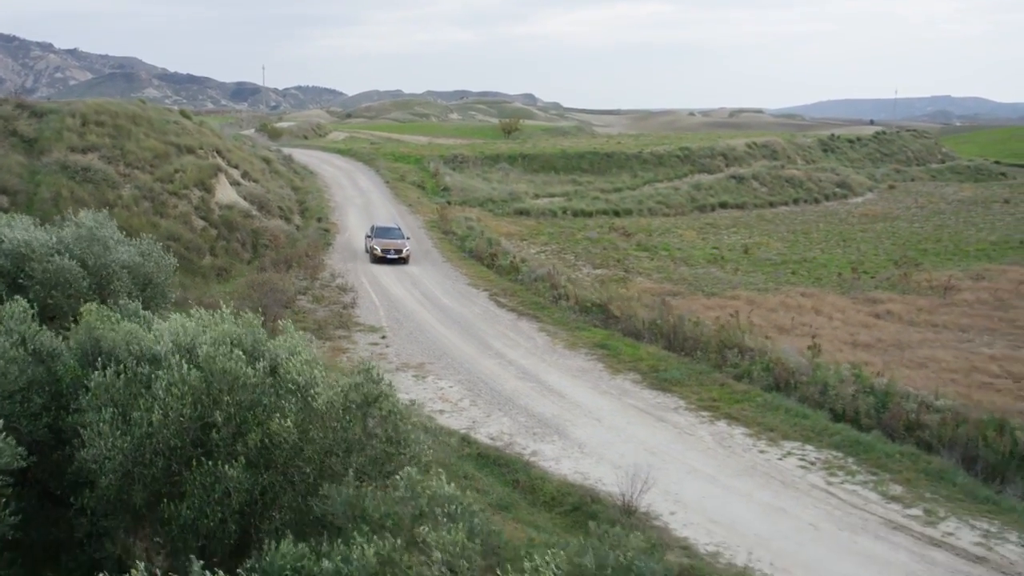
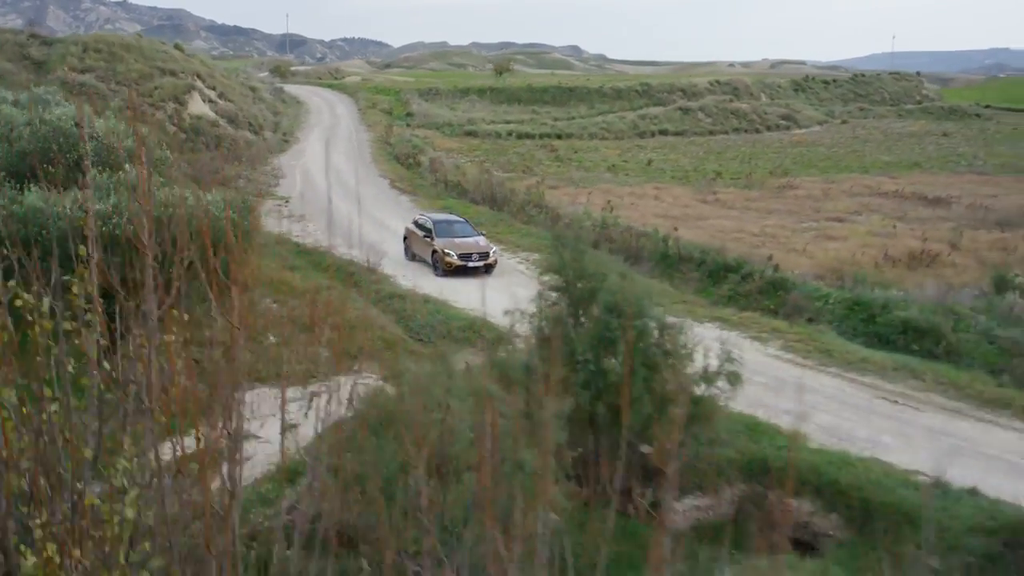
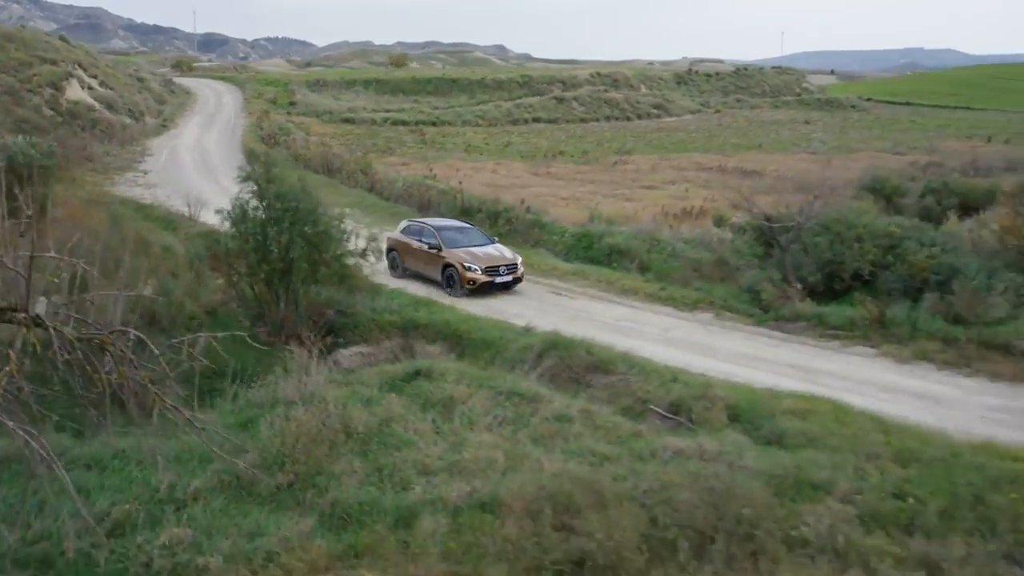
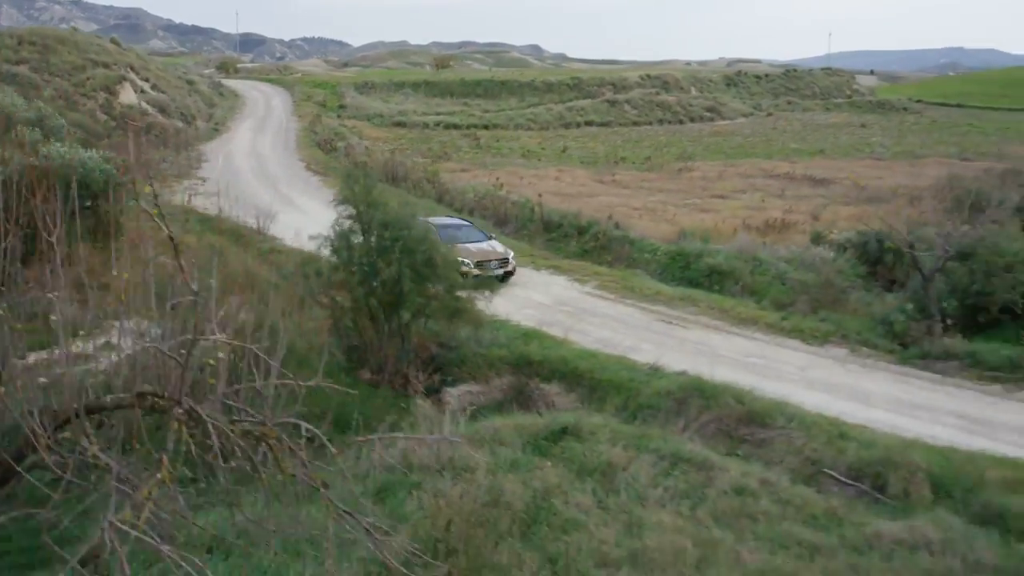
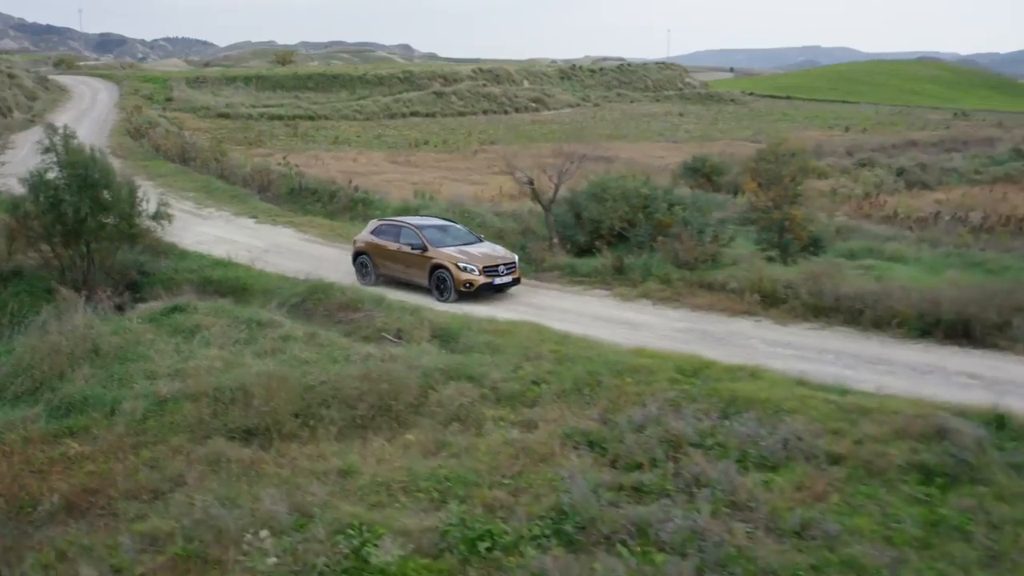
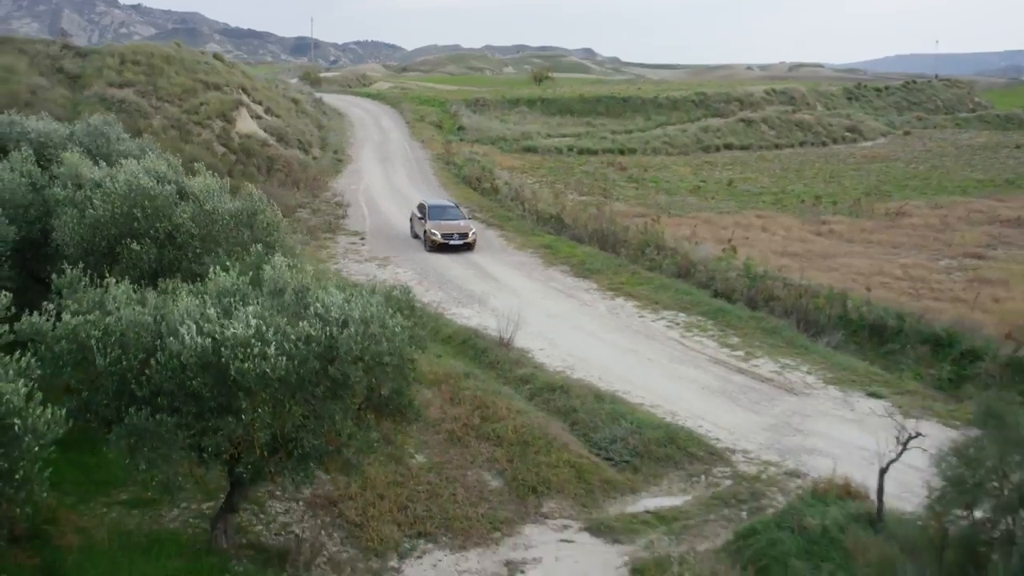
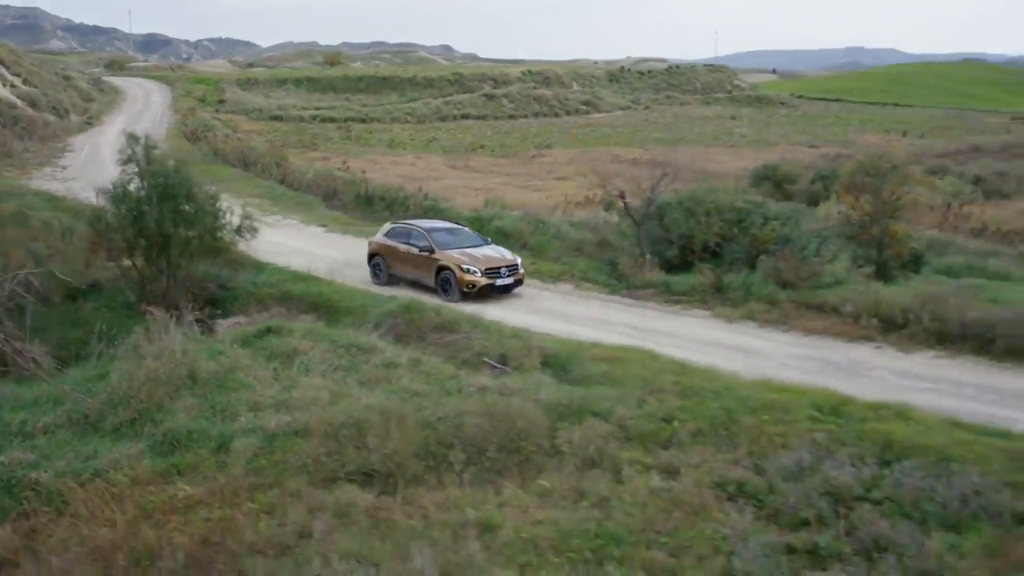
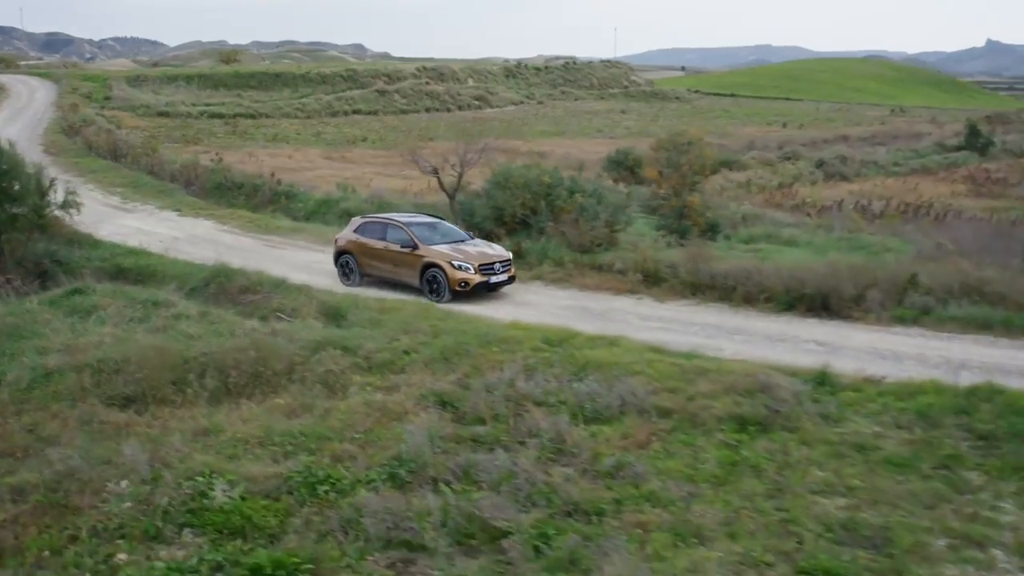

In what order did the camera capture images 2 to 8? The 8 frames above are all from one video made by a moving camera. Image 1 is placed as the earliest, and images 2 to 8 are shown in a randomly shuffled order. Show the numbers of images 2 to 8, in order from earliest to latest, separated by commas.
6, 2, 4, 3, 7, 5, 8
